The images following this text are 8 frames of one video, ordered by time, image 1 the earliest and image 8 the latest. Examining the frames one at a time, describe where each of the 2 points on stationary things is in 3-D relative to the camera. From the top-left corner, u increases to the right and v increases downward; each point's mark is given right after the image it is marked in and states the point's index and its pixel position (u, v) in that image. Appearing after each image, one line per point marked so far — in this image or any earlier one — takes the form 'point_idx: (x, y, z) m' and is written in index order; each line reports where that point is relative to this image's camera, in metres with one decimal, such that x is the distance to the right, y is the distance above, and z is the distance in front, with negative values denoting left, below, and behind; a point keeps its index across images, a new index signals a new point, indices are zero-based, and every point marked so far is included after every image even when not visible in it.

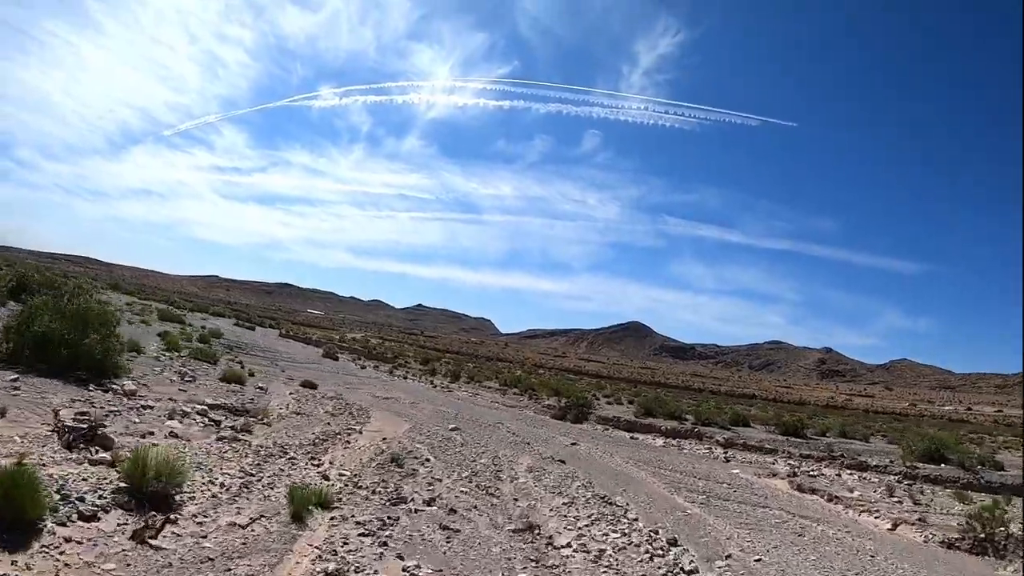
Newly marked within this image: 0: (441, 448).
0: (-2.0, -4.4, +18.0) m
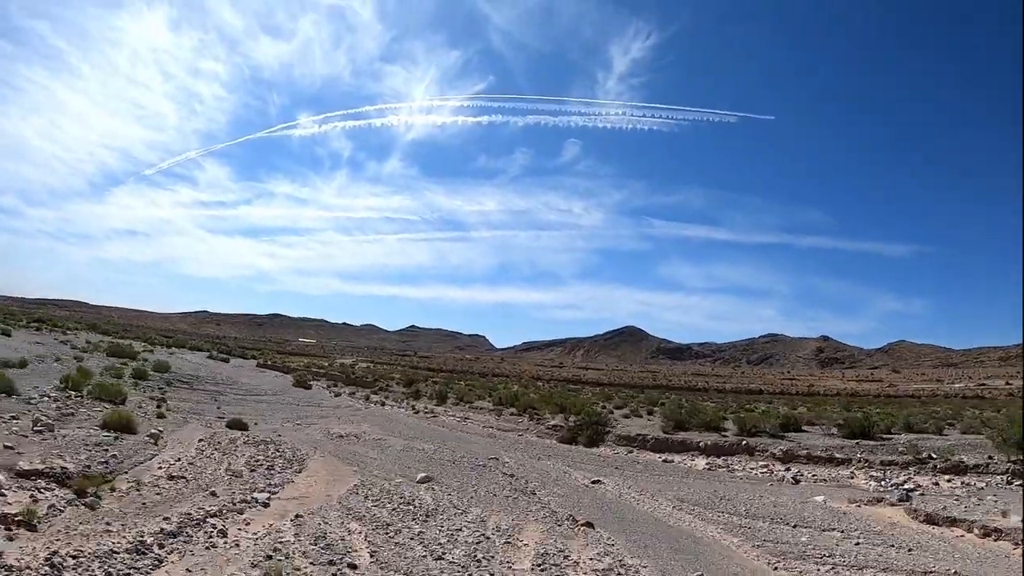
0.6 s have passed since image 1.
0: (-2.0, -4.0, +10.9) m
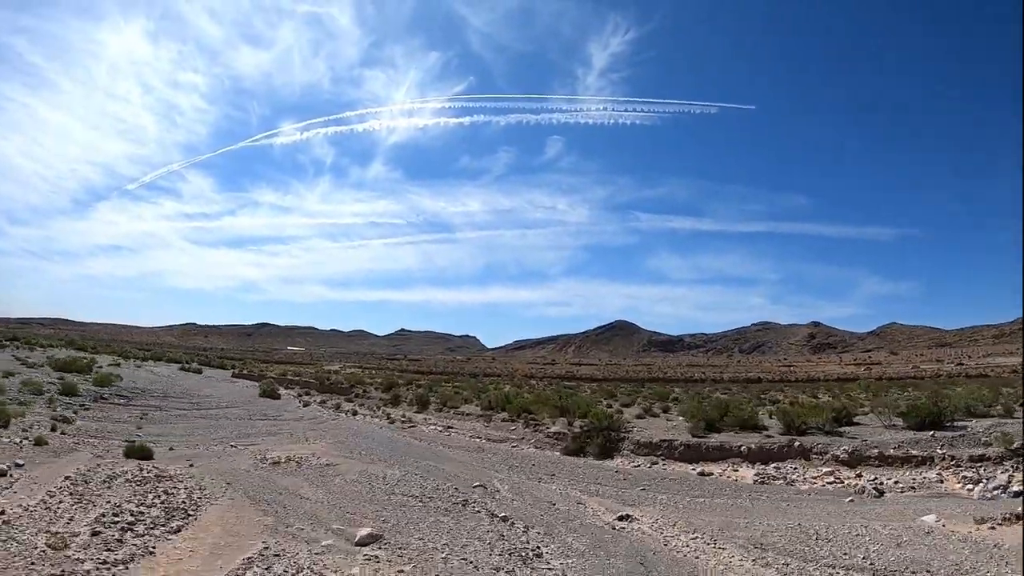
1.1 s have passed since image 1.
0: (-2.1, -3.2, +5.5) m
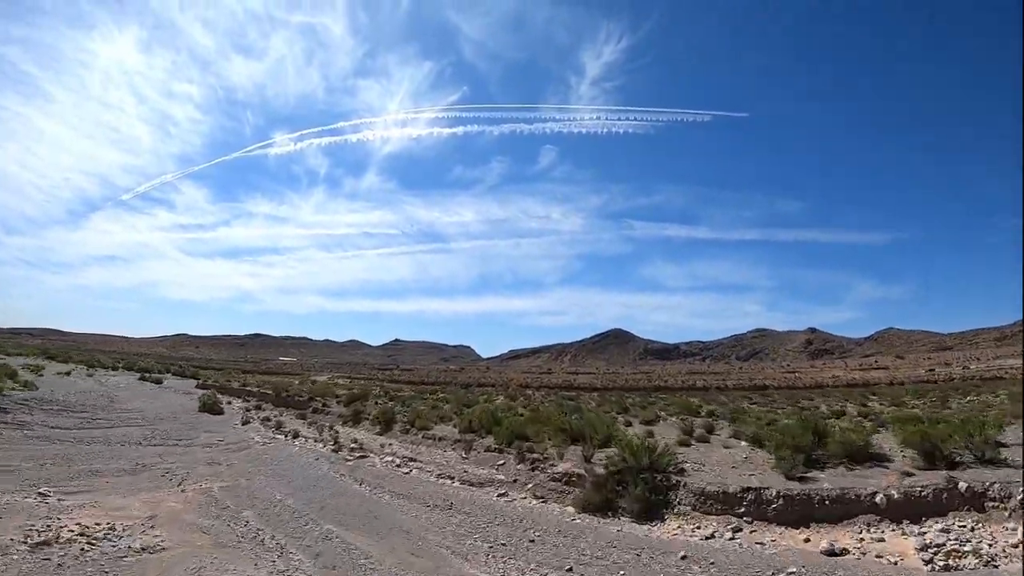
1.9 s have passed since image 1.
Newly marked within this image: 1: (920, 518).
0: (-2.3, -2.1, -2.7) m
1: (+7.5, -4.2, +11.9) m
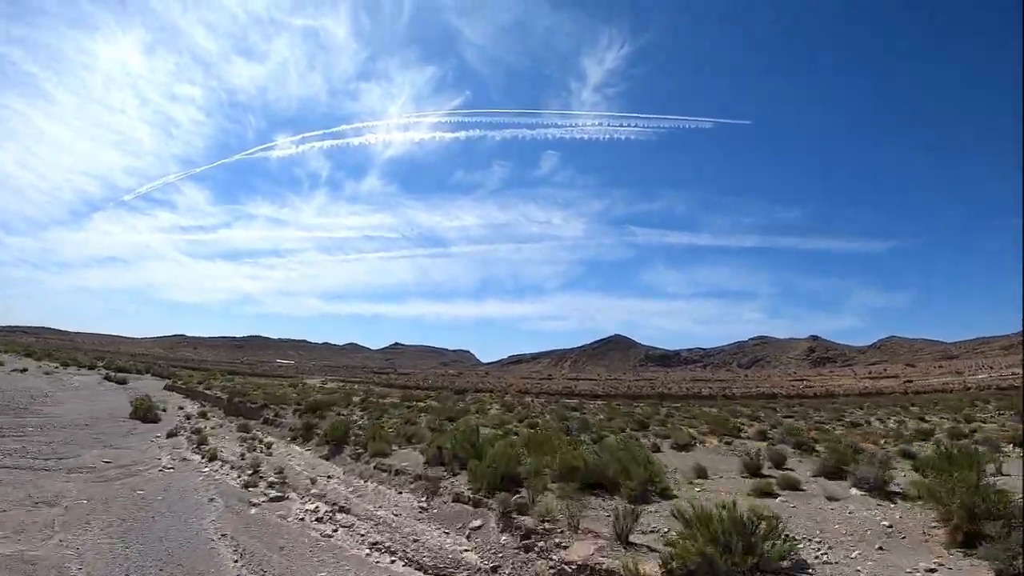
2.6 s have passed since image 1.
0: (-2.5, -1.2, -9.5) m
1: (+7.2, -3.5, +5.0) m
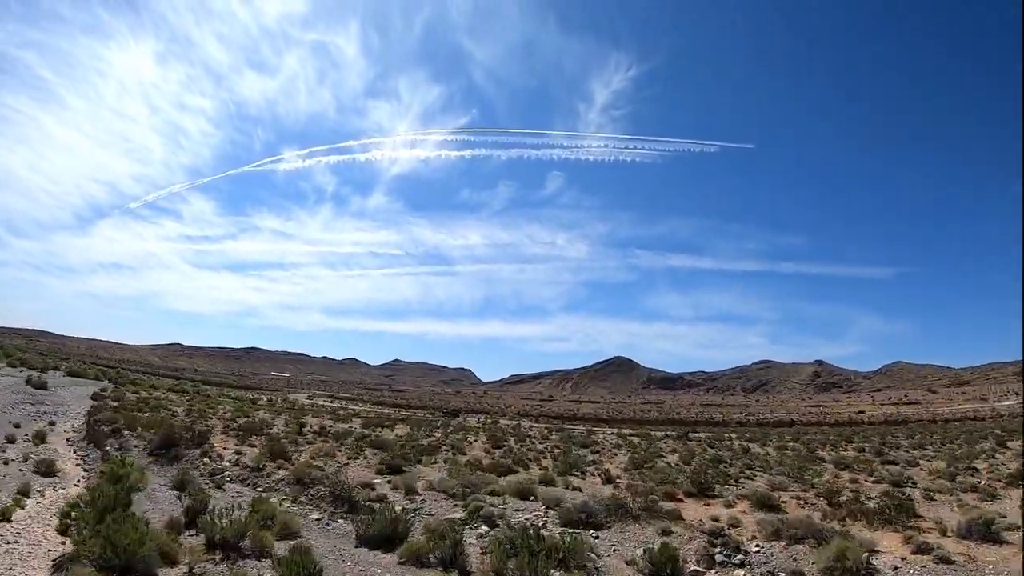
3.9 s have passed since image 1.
0: (-3.2, +0.9, -21.2) m
1: (+6.6, -2.1, -6.7) m
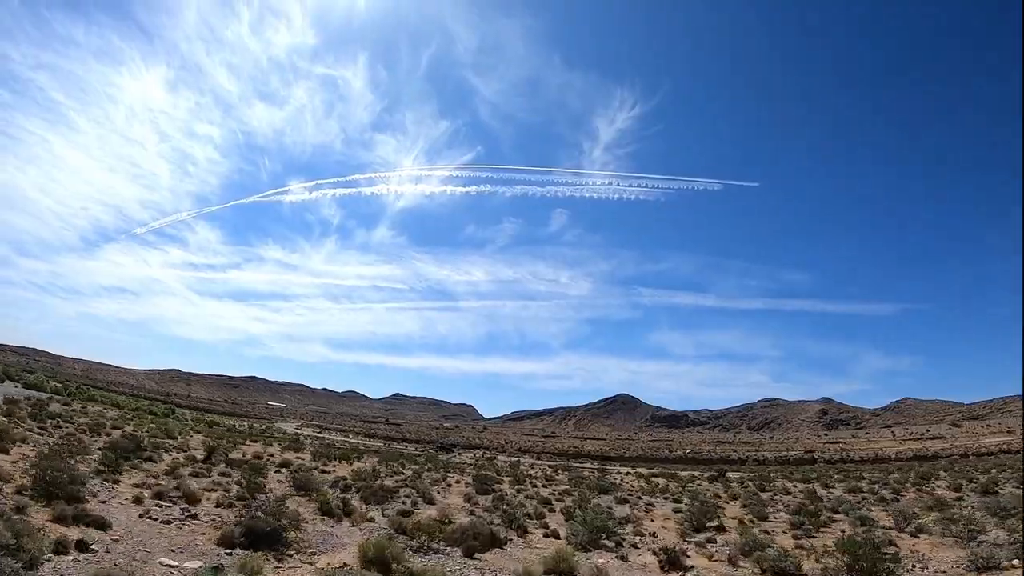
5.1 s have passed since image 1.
0: (-3.5, +4.6, -30.3) m
1: (+6.3, +0.7, -16.1) m
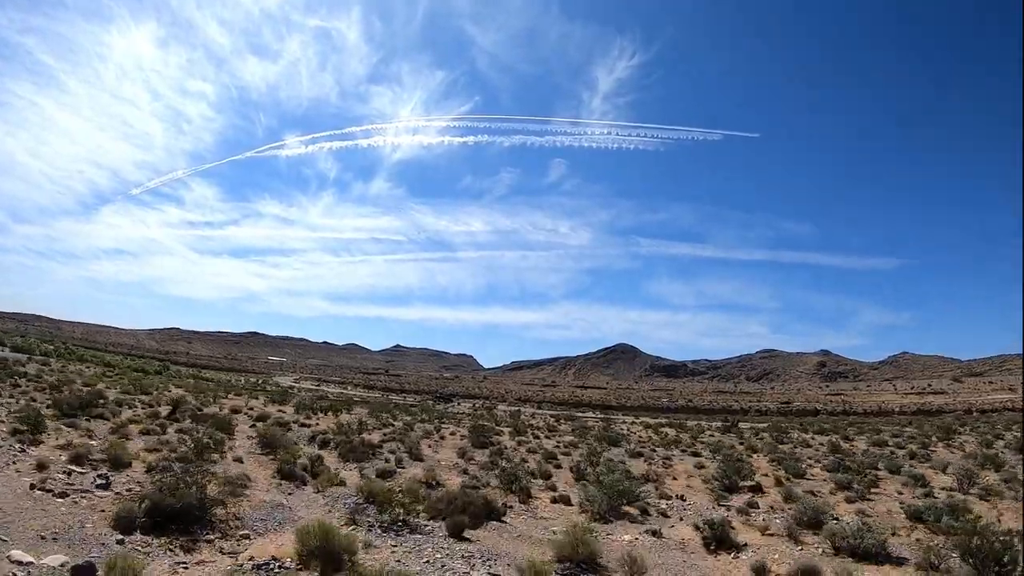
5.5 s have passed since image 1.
0: (-3.5, +2.9, -33.6) m
1: (+6.3, +0.1, -19.1) m
